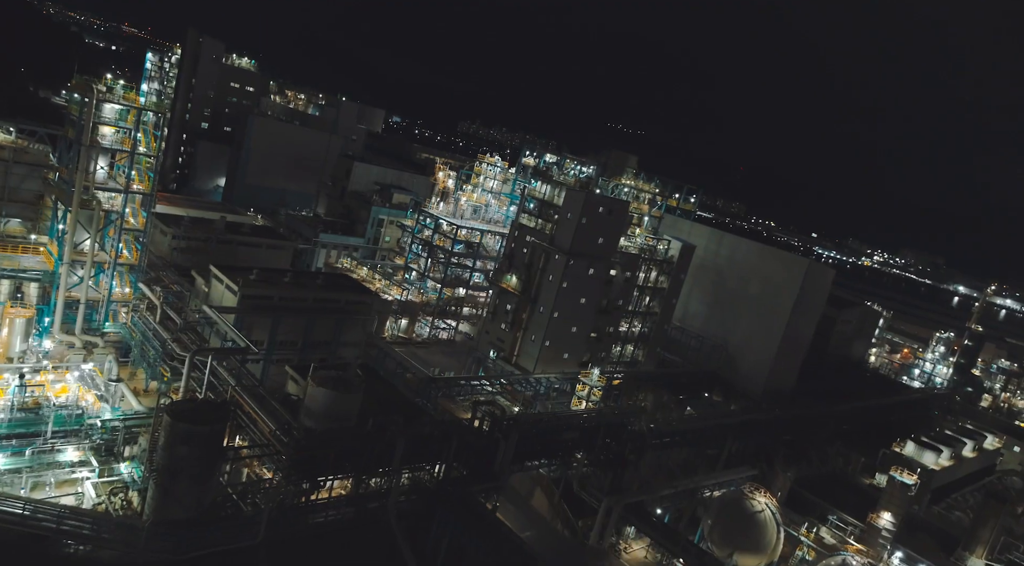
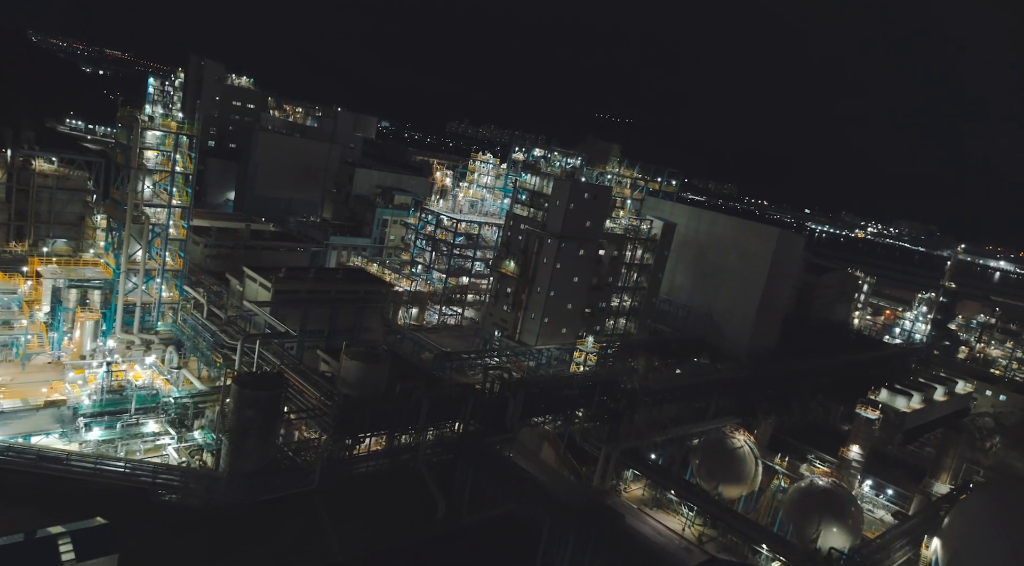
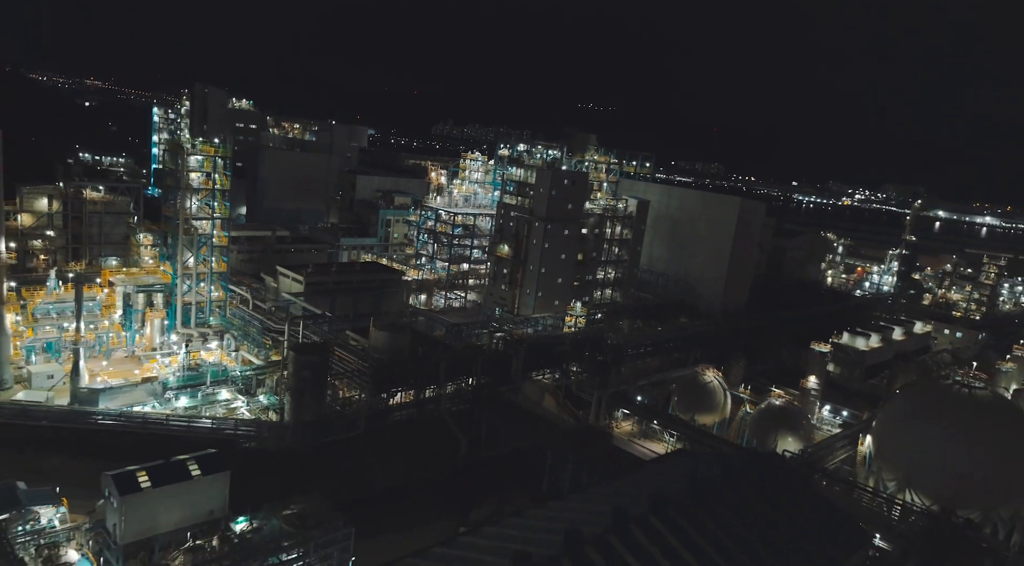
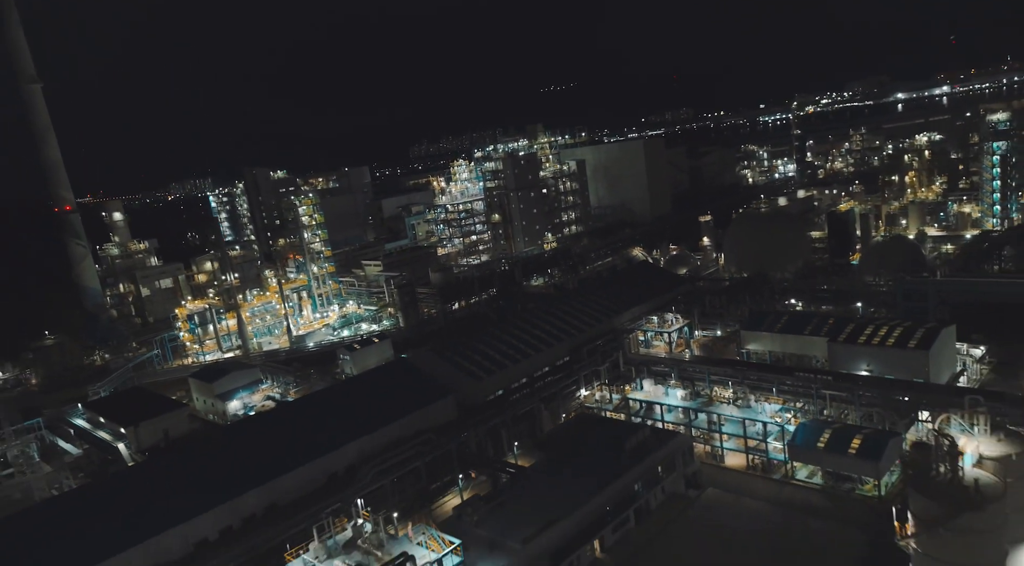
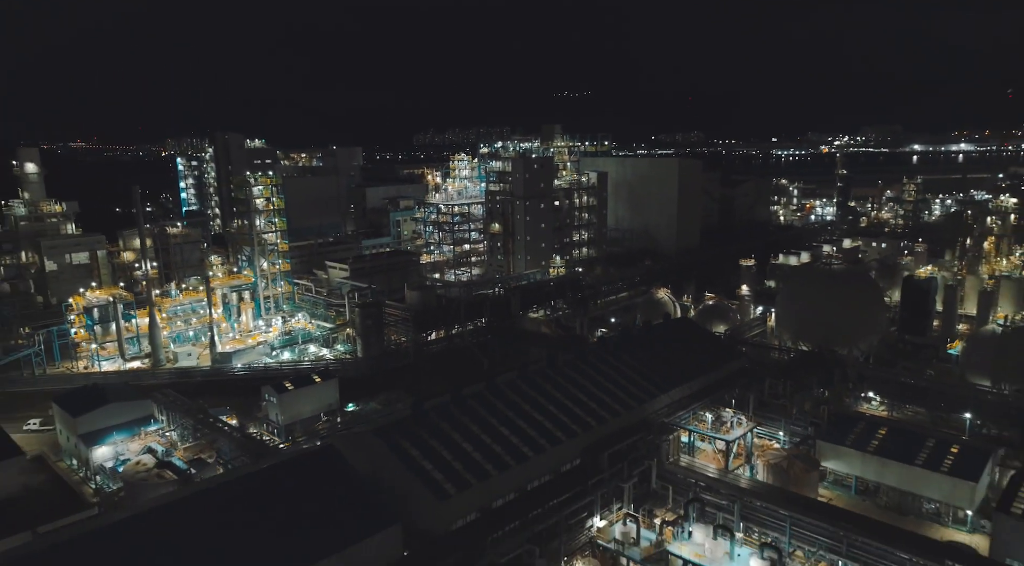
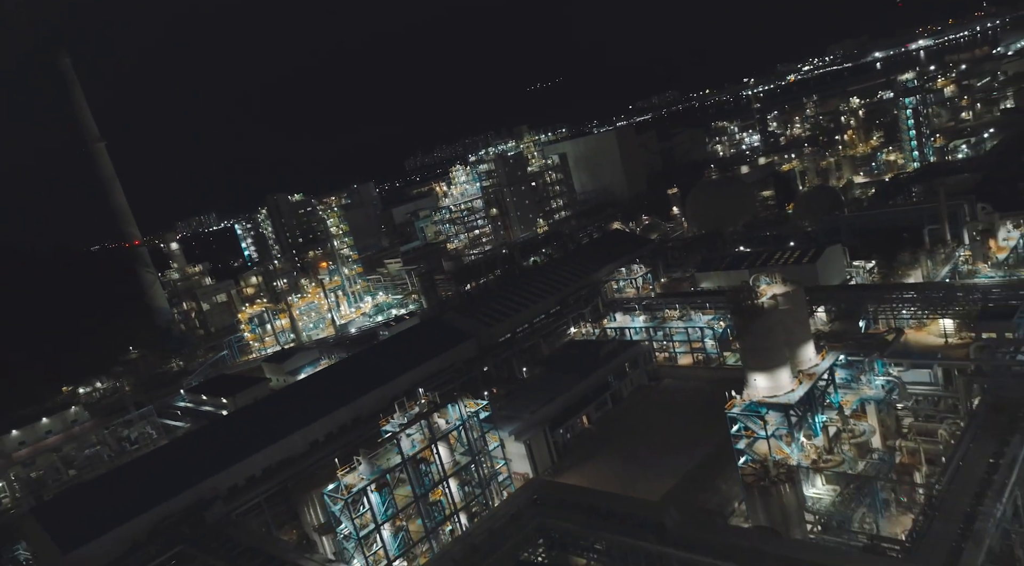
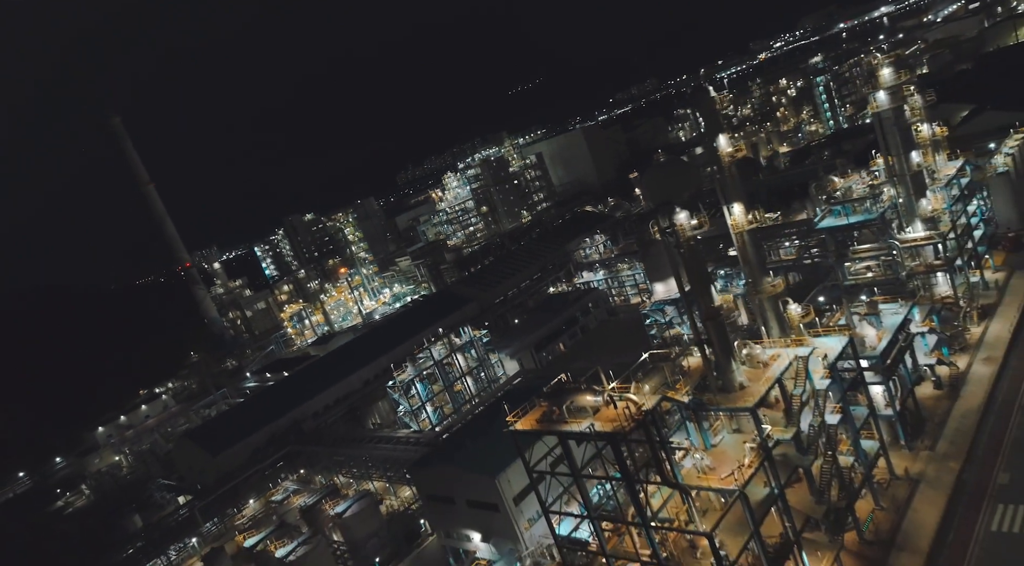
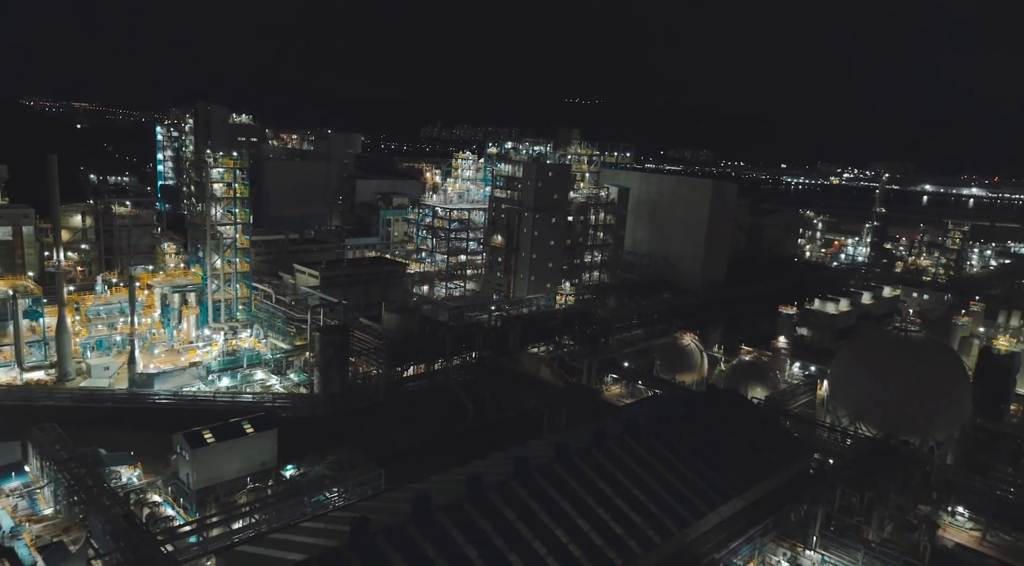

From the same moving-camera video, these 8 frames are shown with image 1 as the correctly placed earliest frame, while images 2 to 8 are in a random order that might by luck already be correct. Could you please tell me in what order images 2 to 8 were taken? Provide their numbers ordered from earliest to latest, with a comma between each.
2, 3, 8, 5, 4, 6, 7
